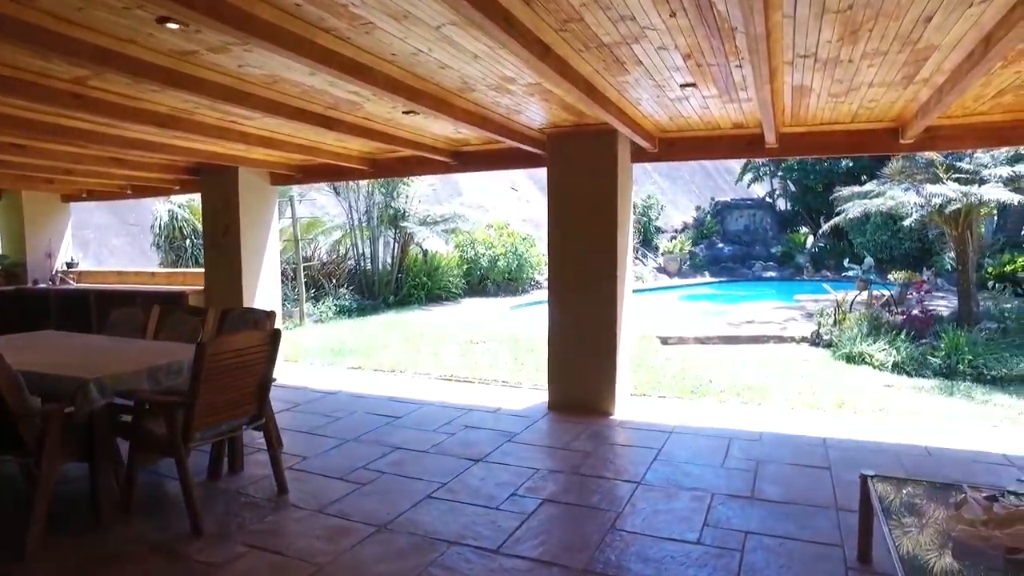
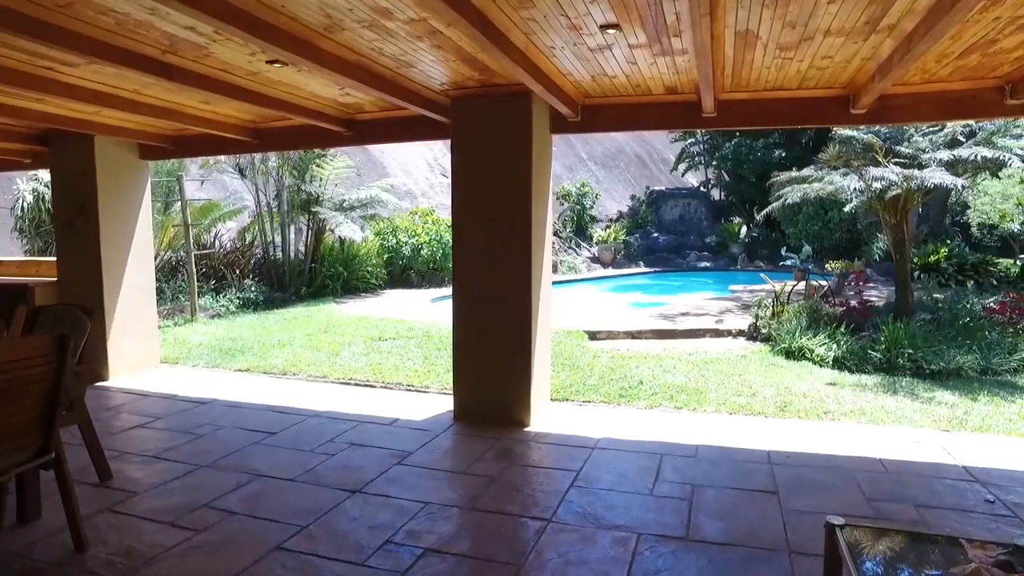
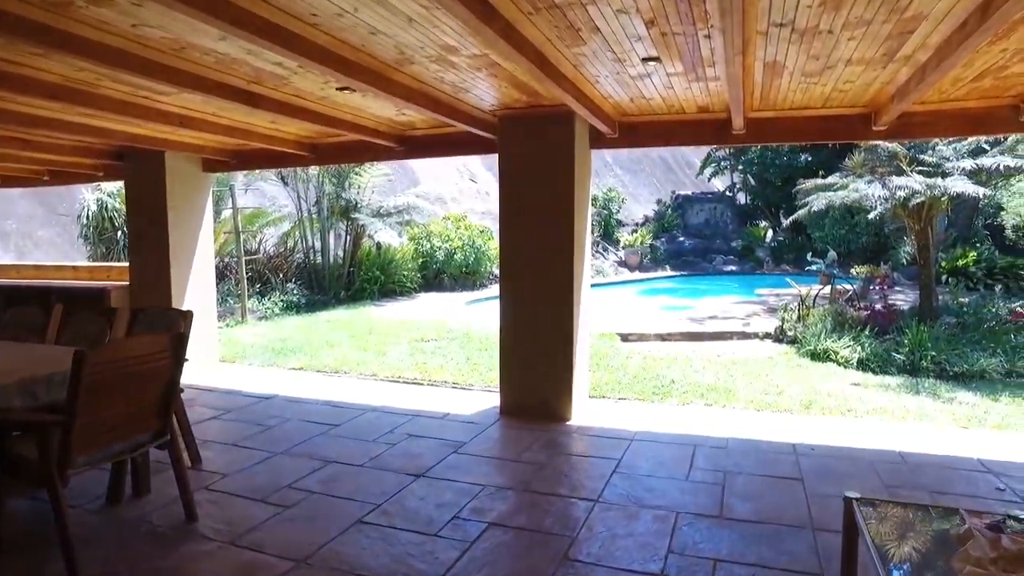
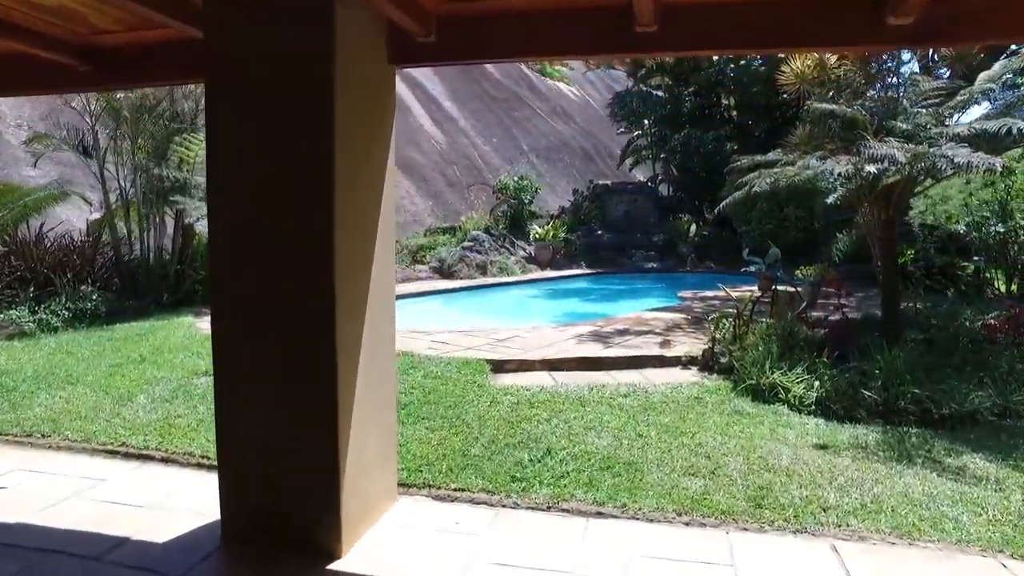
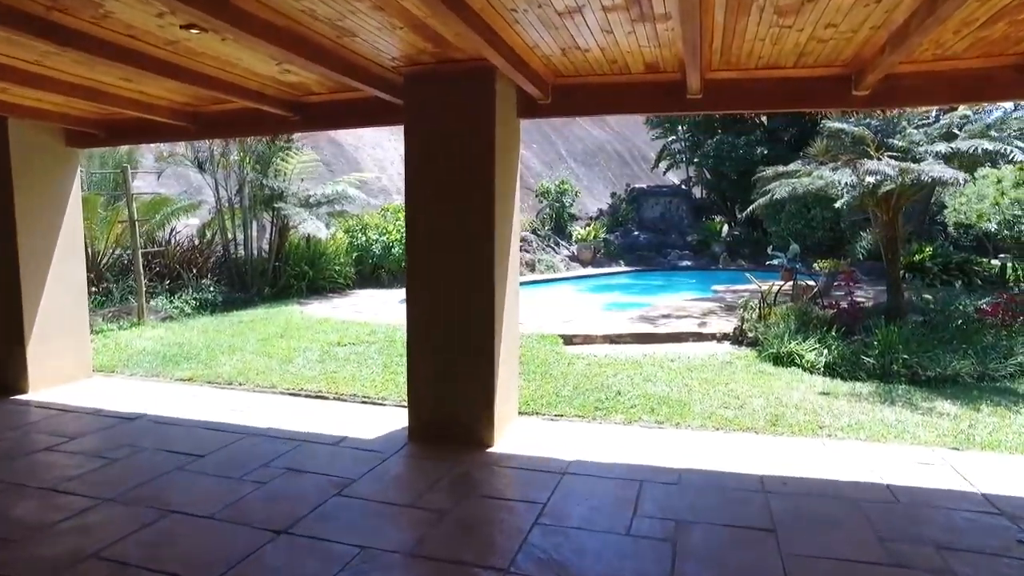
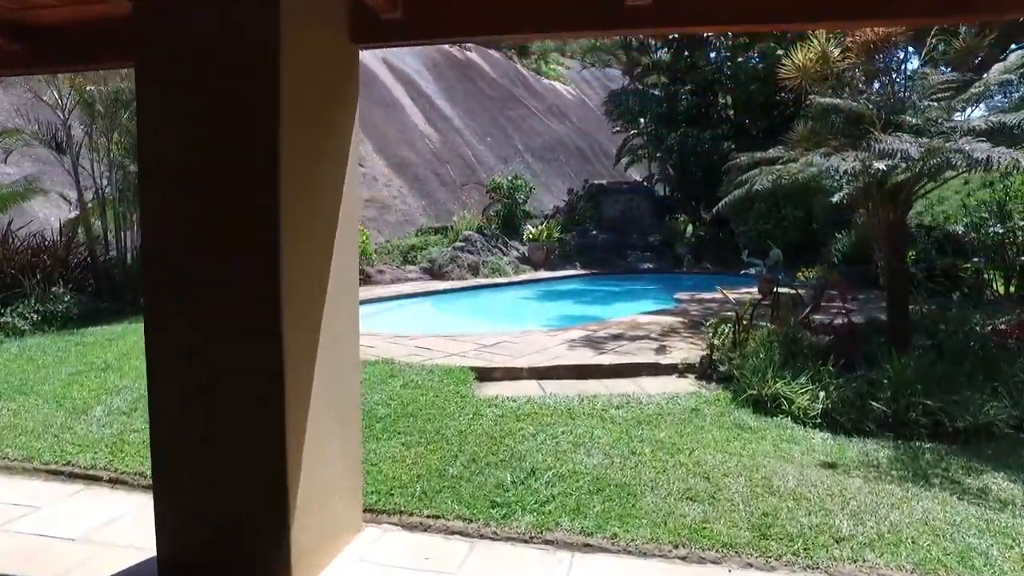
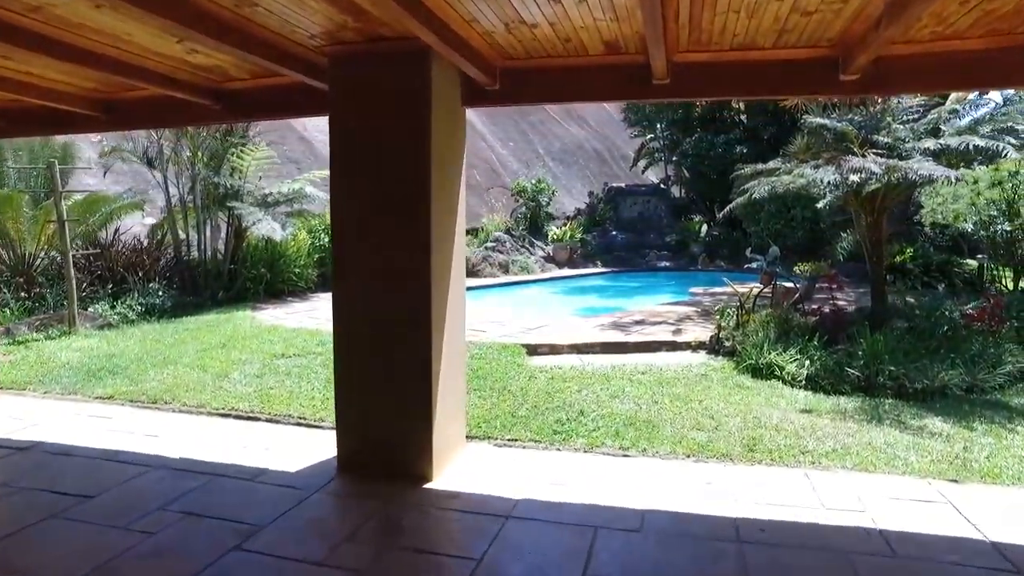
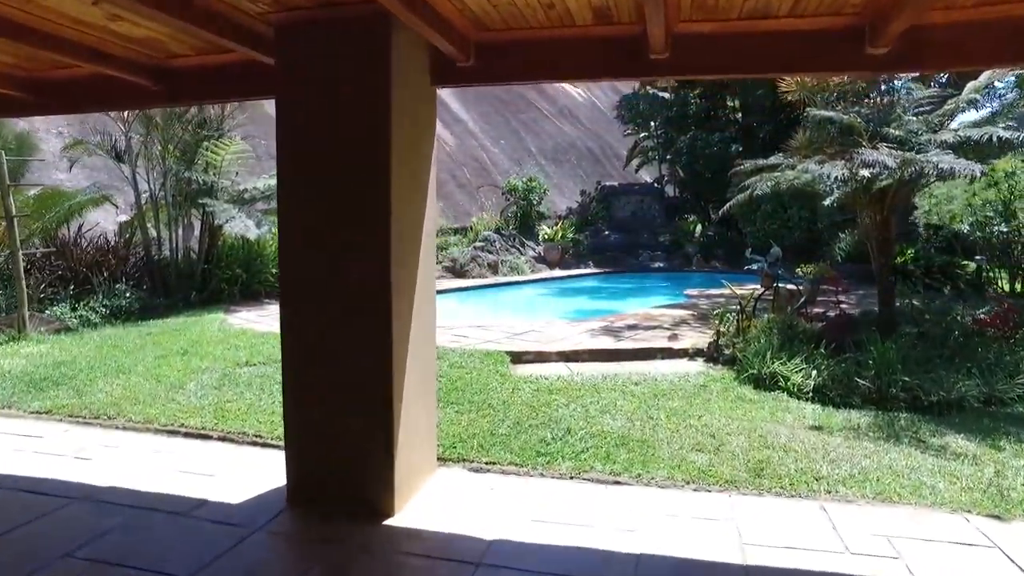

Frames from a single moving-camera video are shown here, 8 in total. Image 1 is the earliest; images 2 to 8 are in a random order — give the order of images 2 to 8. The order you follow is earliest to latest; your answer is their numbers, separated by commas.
3, 2, 5, 7, 8, 4, 6
